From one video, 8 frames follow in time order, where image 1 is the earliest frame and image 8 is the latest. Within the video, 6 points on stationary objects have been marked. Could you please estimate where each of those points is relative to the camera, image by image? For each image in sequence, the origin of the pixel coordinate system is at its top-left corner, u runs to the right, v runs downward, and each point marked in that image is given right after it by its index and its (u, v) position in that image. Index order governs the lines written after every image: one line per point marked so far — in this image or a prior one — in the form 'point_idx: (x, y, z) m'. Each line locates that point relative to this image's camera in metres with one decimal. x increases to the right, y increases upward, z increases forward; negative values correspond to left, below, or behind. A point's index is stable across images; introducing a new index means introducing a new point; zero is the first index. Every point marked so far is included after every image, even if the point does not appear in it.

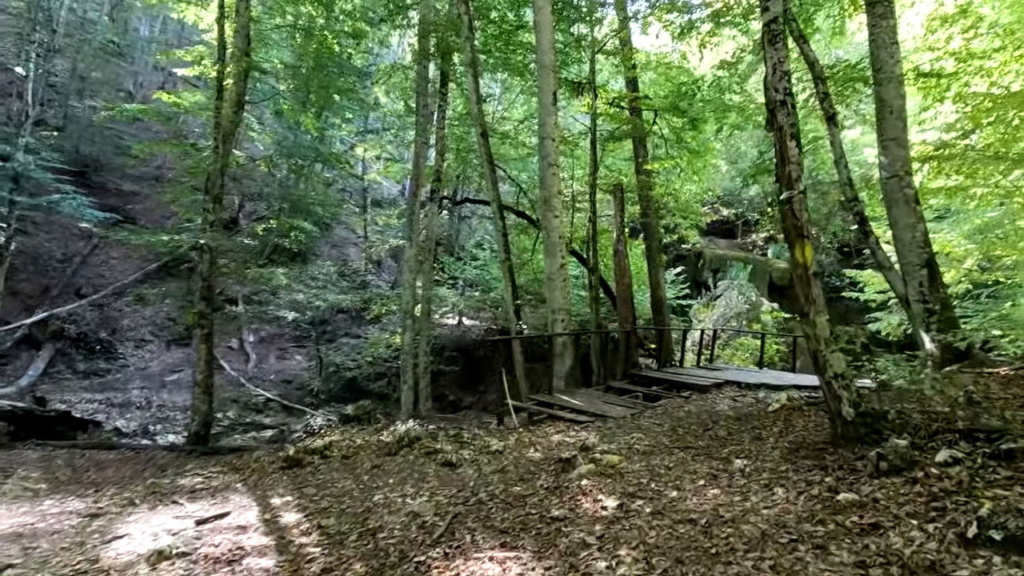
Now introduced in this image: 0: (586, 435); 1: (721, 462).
0: (+0.7, -1.5, +5.4) m
1: (+1.6, -1.3, +4.1) m
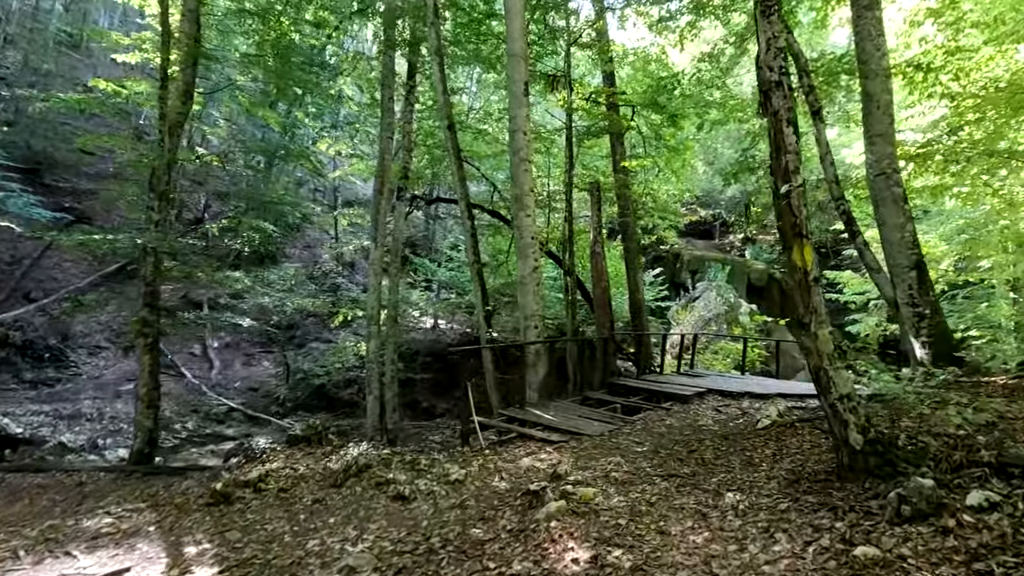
0: (+0.4, -1.5, +4.9) m
1: (+1.3, -1.4, +3.6) m
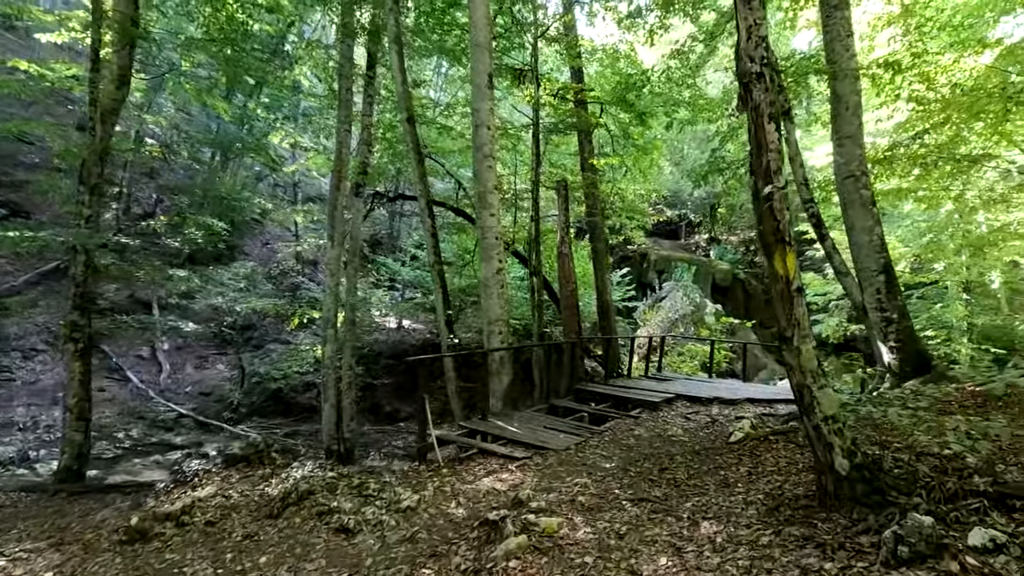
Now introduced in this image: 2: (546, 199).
0: (+0.1, -1.6, +4.5) m
1: (+1.0, -1.4, +3.3) m
2: (+0.7, +2.0, +11.9) m
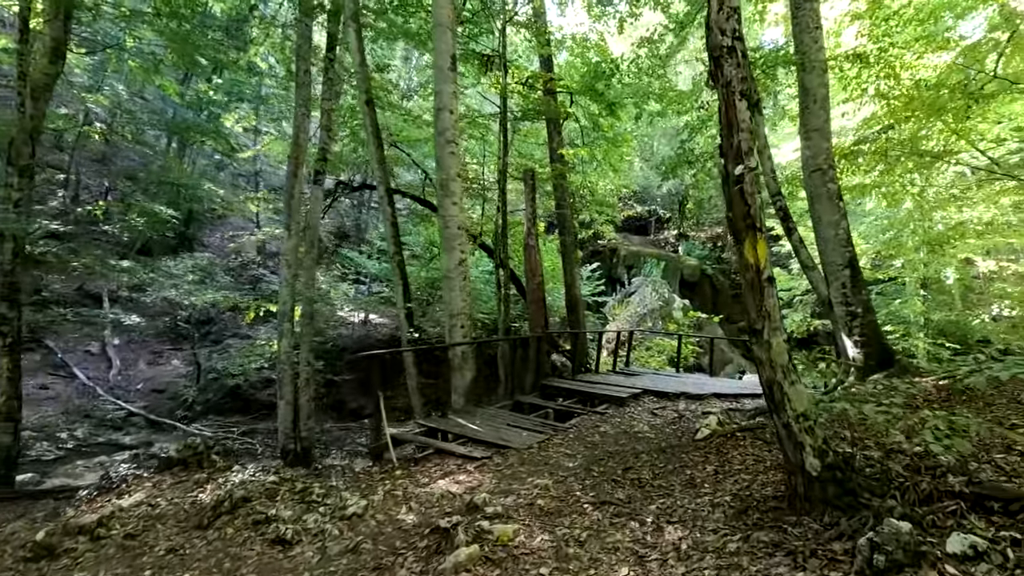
0: (-0.3, -1.5, +4.2) m
1: (+0.8, -1.4, +3.0) m
2: (0.0, +2.1, +11.6) m
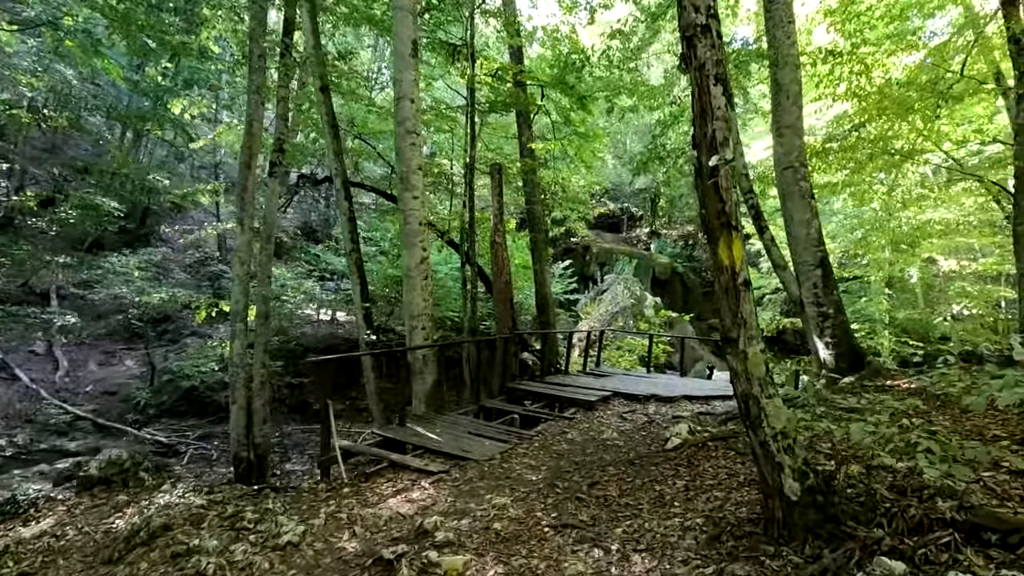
0: (-0.6, -1.5, +3.9) m
1: (+0.5, -1.4, +2.8) m
2: (-0.6, +2.1, +11.2) m
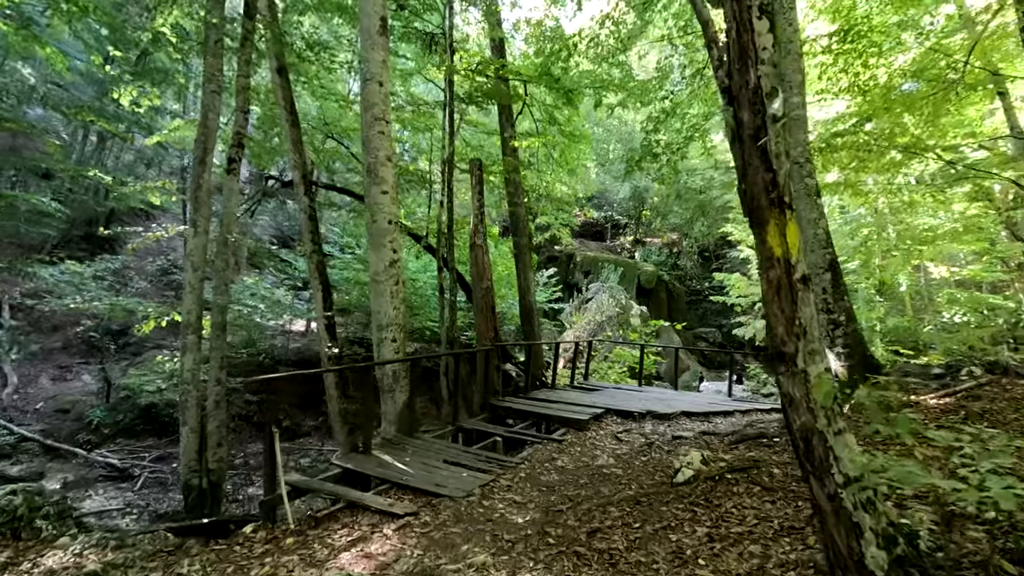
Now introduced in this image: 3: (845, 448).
0: (-0.7, -1.6, +3.2) m
1: (+0.4, -1.4, +2.1) m
2: (-1.0, +2.0, +10.6) m
3: (+1.2, -0.5, +1.9) m
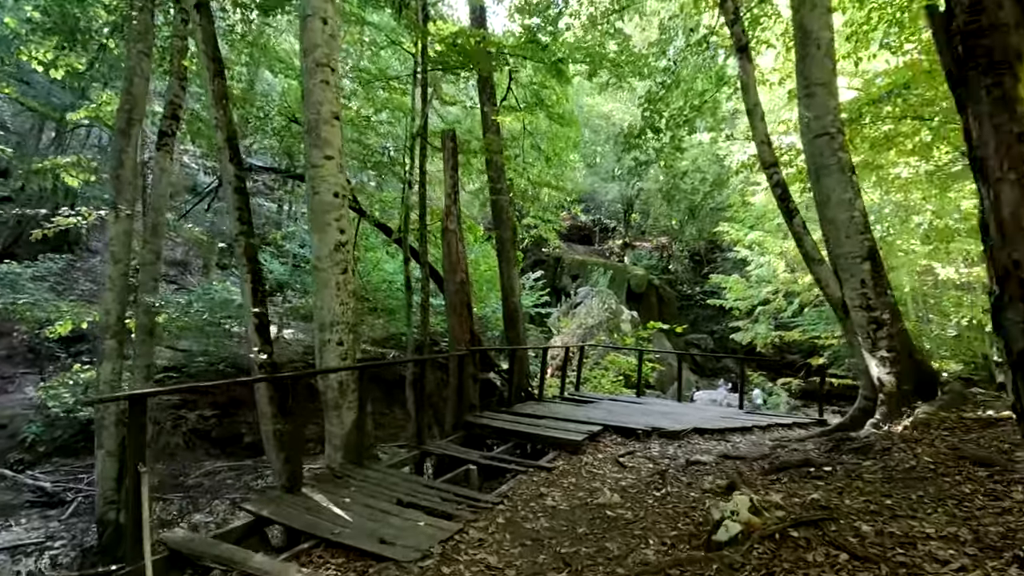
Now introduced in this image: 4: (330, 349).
0: (-0.8, -1.4, +2.0) m
1: (+0.3, -1.2, +0.9) m
2: (-1.3, +2.0, +9.4) m
3: (+1.1, -0.4, +0.8) m
4: (-1.5, -0.5, +4.5) m
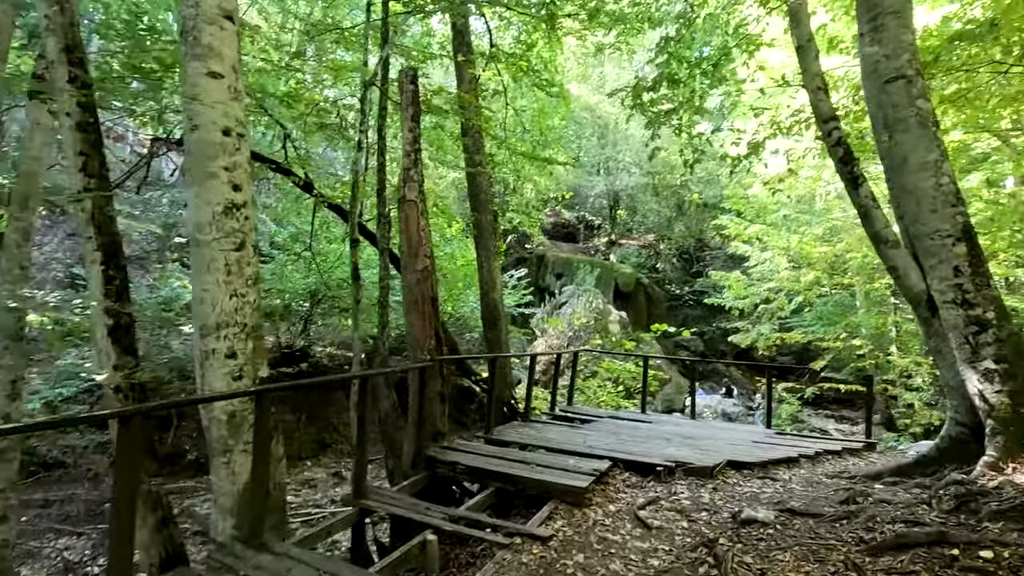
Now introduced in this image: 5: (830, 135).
0: (-0.8, -1.3, +0.5) m
1: (+0.3, -1.2, -0.5) m
2: (-1.6, +2.1, +7.9) m
3: (+1.1, -0.3, -0.6) m
4: (-1.6, -0.4, +3.0) m
5: (+2.7, +1.3, +4.6) m
